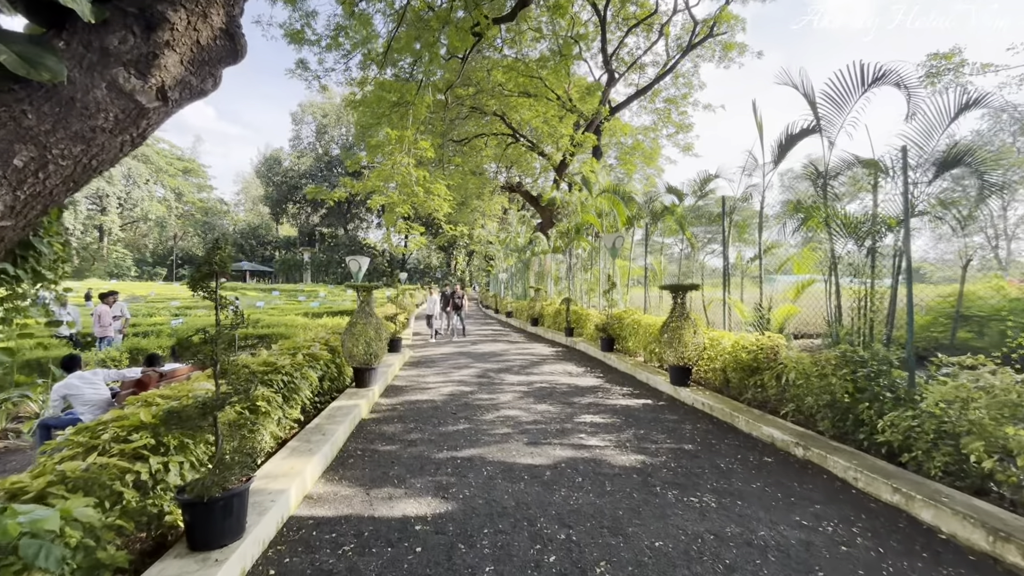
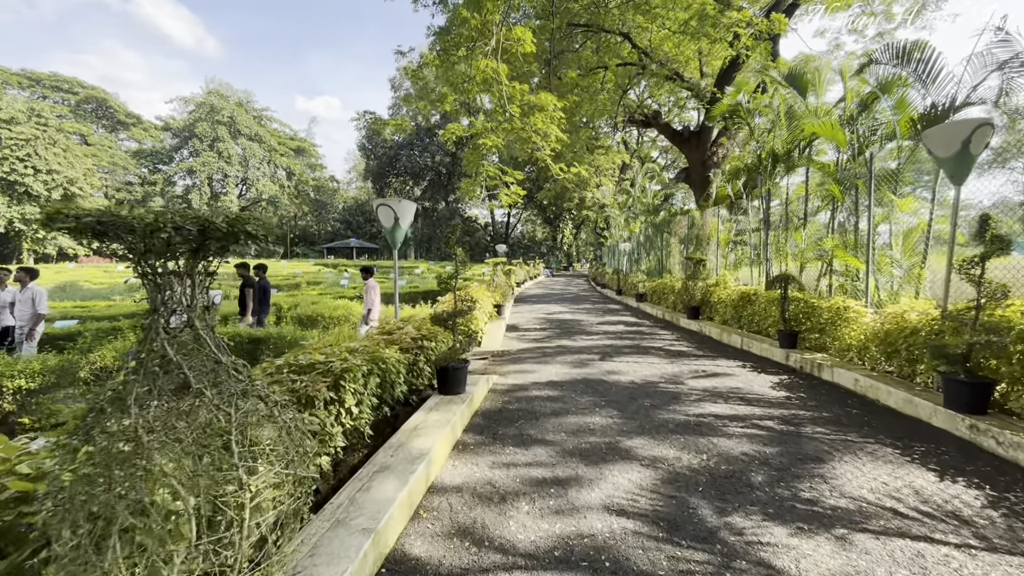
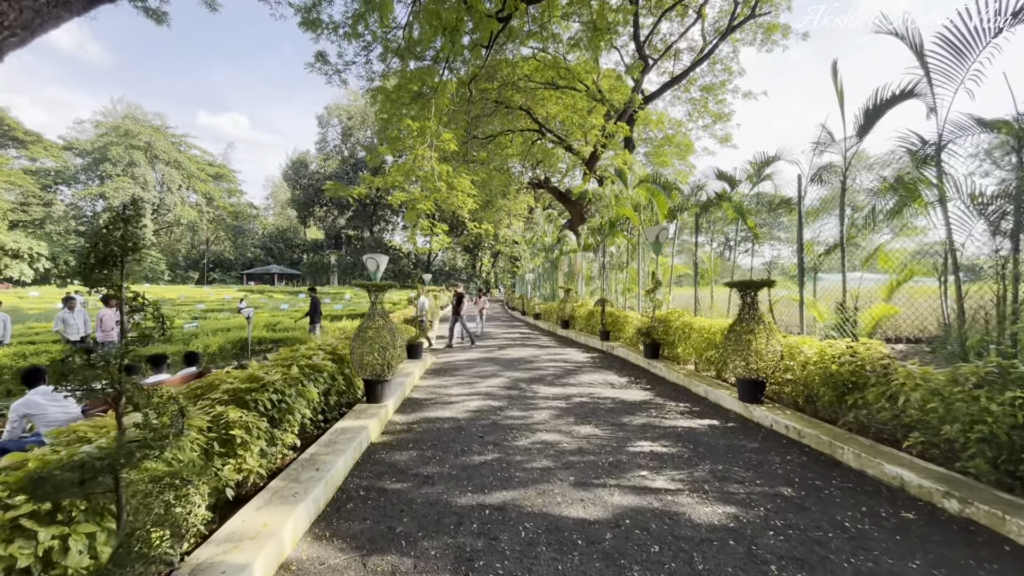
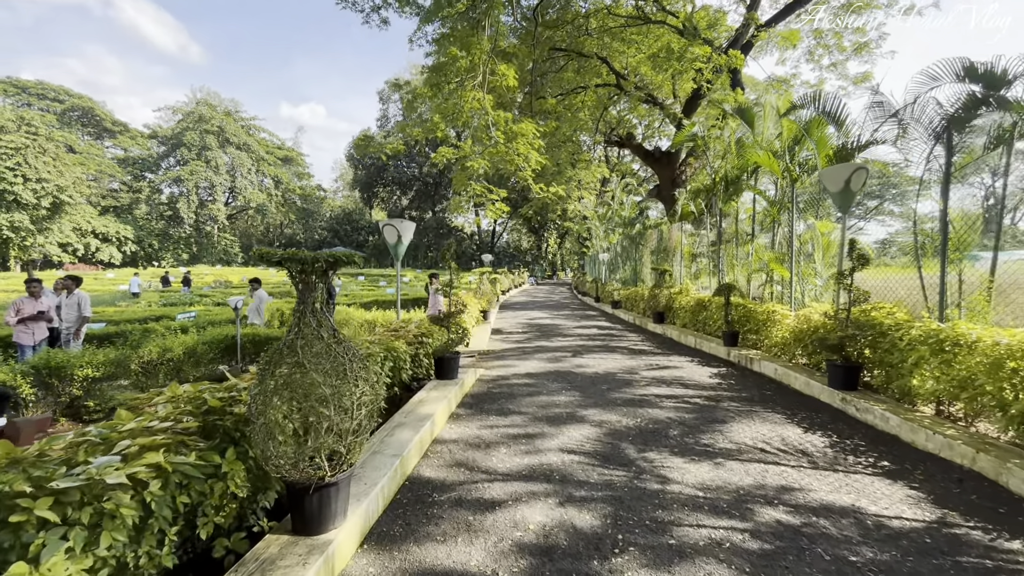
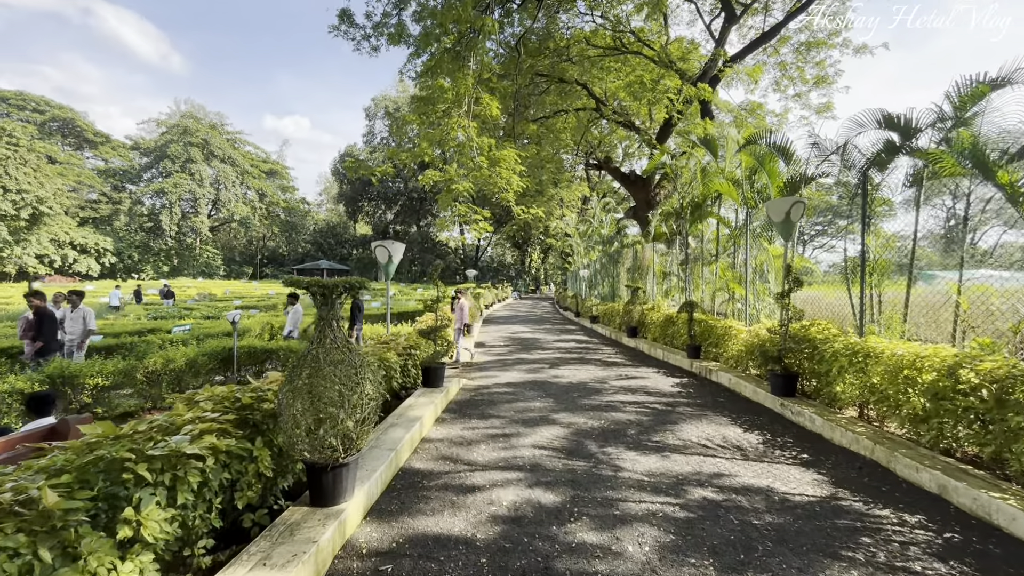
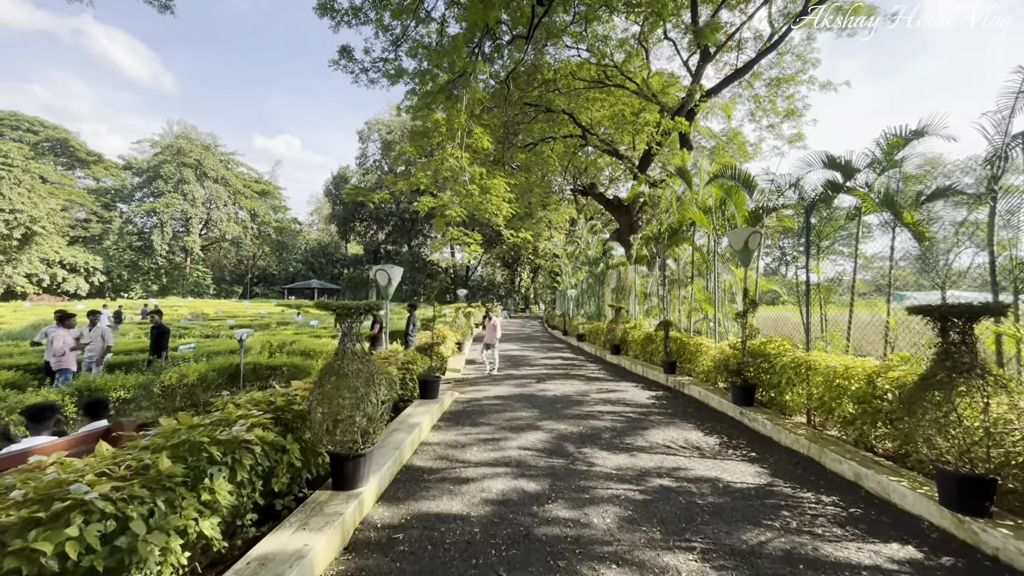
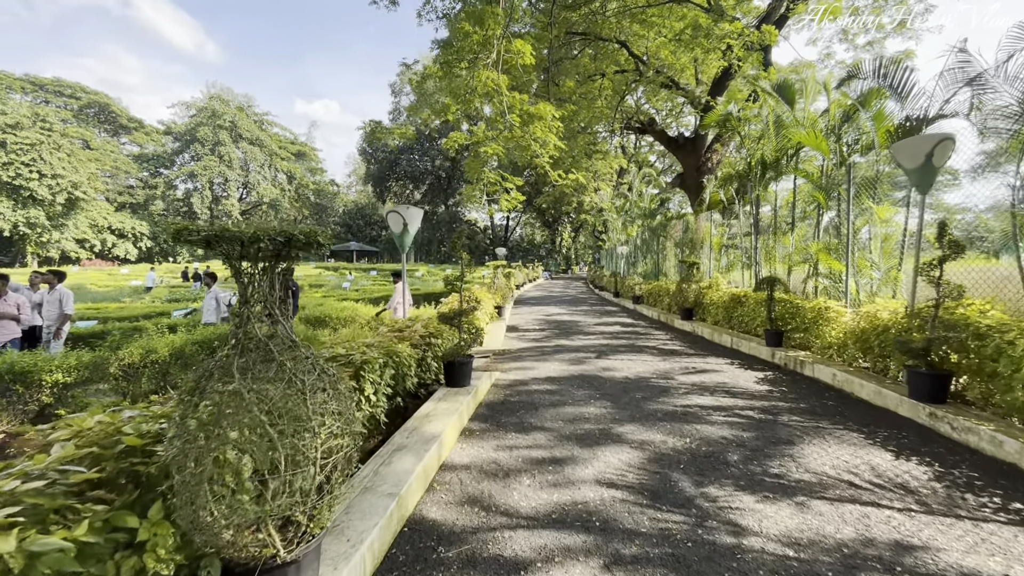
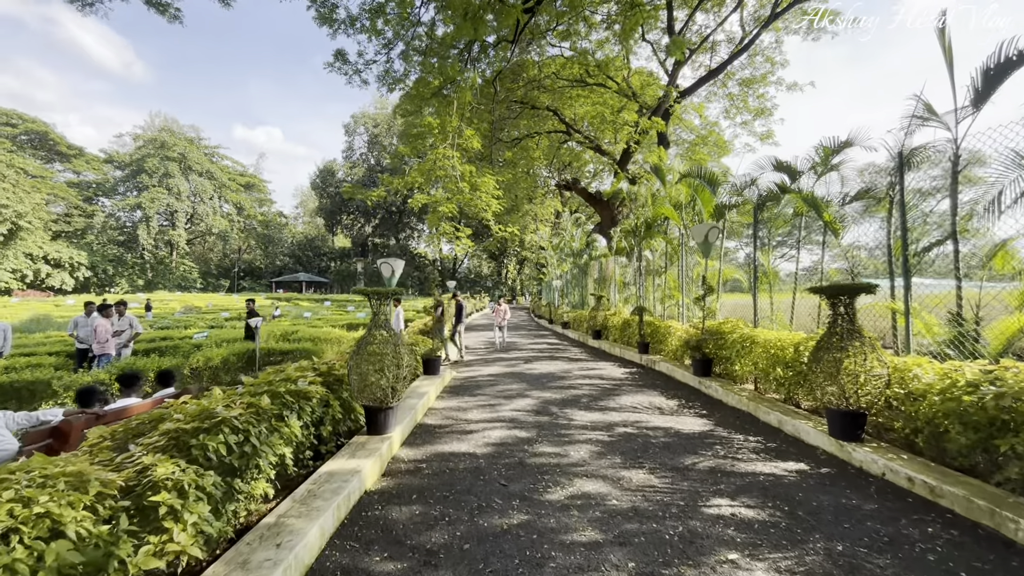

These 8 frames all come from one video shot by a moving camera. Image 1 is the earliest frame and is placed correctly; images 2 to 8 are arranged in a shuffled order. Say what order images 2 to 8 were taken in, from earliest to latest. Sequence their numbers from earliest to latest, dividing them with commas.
3, 8, 6, 5, 4, 7, 2
